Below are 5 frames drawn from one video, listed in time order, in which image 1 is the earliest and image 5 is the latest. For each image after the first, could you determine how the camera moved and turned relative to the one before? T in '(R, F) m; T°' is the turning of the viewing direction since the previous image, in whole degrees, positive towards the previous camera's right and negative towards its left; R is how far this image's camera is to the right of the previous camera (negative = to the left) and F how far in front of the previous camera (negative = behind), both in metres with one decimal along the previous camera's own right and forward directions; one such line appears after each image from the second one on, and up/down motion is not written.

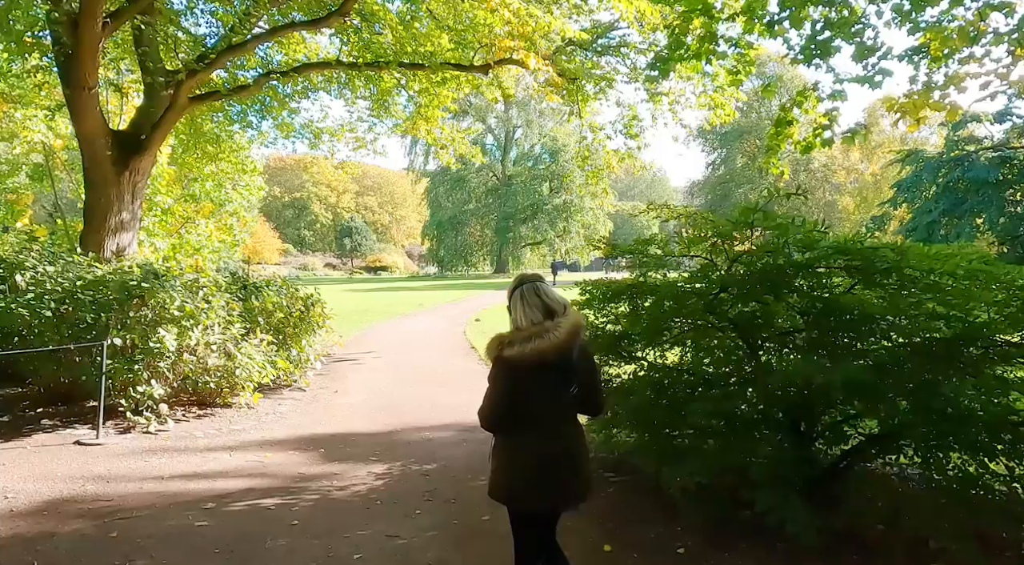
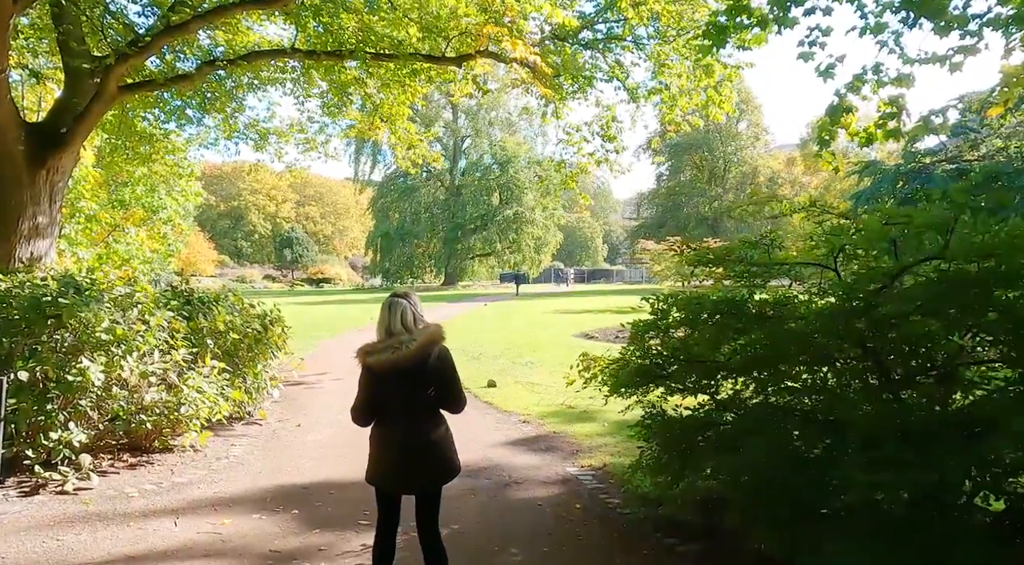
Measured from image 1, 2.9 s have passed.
(-0.6, +1.4) m; +4°
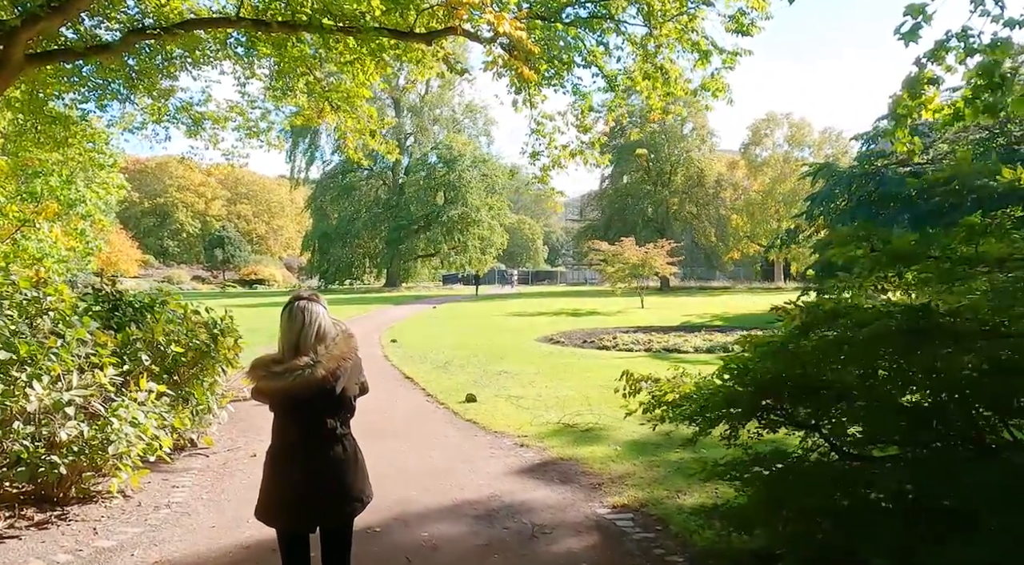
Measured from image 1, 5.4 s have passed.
(-0.6, +1.4) m; +5°
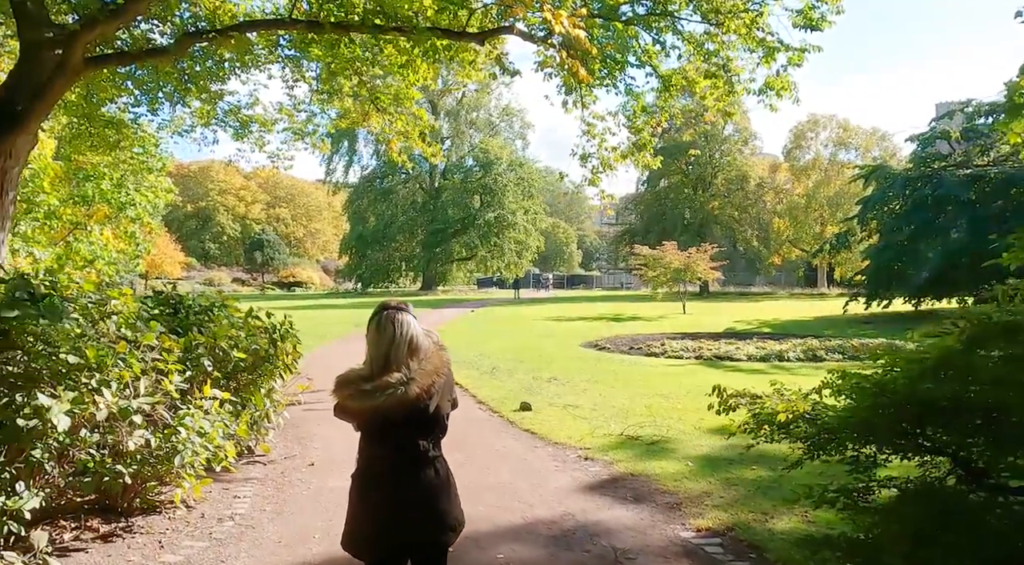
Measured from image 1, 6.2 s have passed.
(-0.3, +0.3) m; -2°
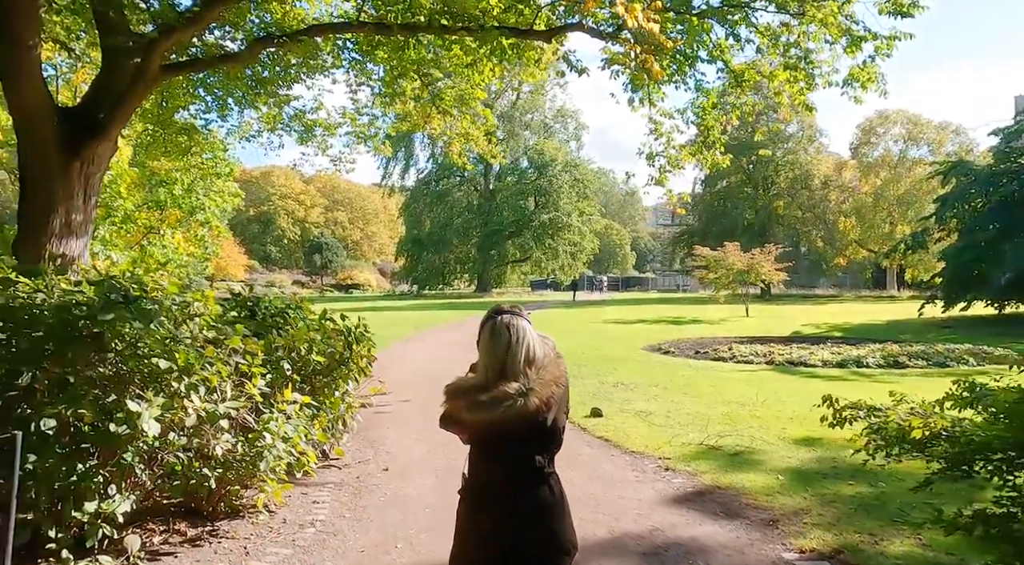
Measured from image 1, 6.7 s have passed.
(-0.2, +0.2) m; -4°
